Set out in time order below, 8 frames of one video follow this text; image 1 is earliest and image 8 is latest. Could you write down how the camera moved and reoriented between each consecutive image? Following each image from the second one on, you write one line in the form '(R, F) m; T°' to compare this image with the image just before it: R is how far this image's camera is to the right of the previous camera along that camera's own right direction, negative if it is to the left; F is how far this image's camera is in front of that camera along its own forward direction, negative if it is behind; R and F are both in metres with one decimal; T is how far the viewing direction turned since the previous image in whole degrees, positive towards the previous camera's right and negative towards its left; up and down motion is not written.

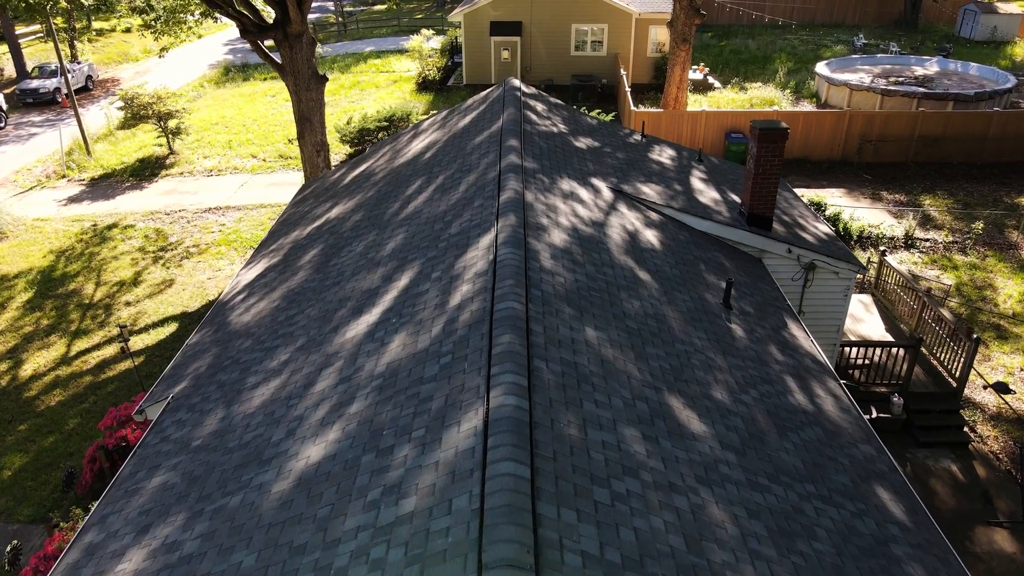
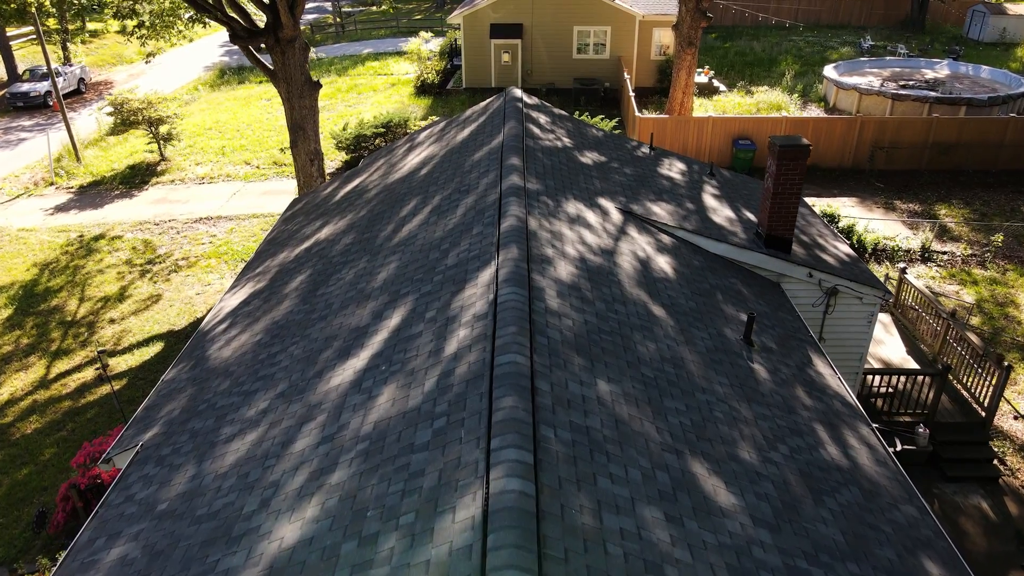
(0.0, +0.7) m; 0°
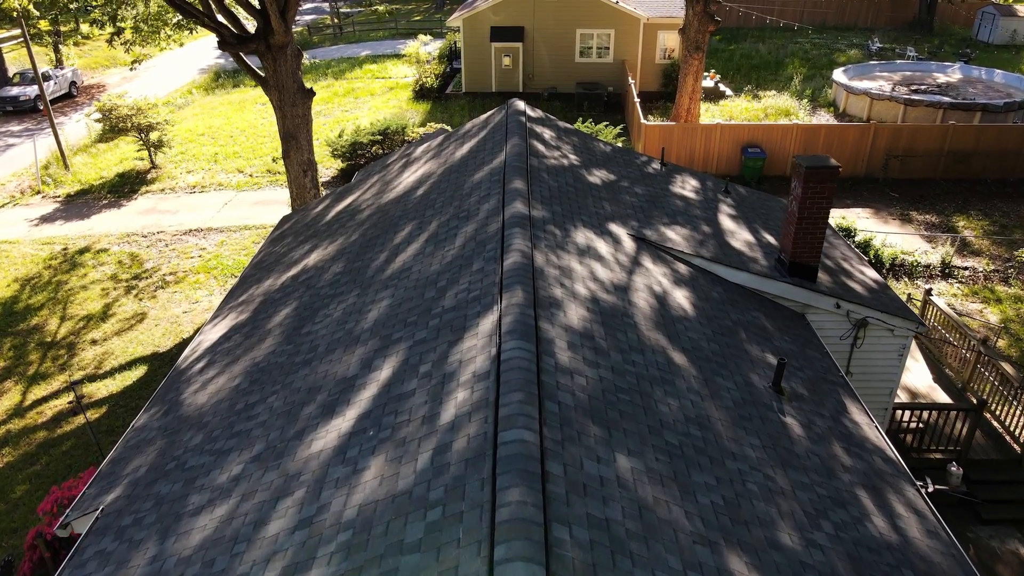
(0.0, +0.8) m; 0°
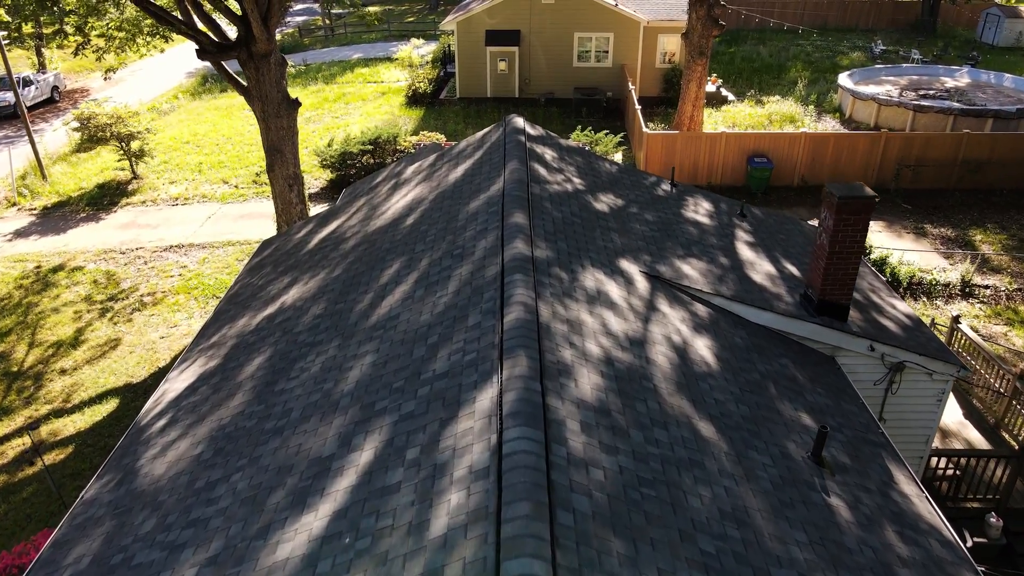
(0.0, +0.9) m; 0°
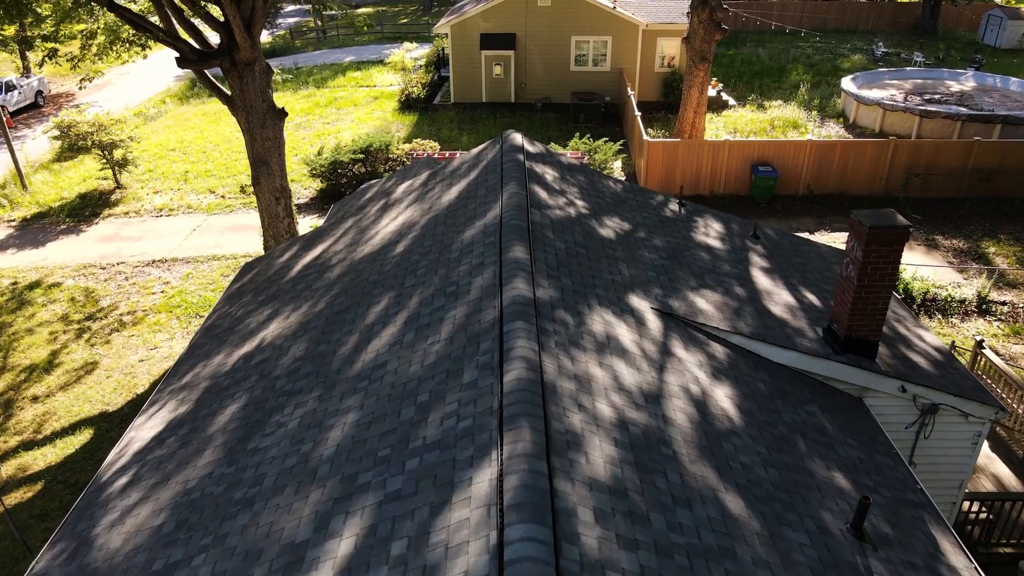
(0.0, +0.7) m; 0°
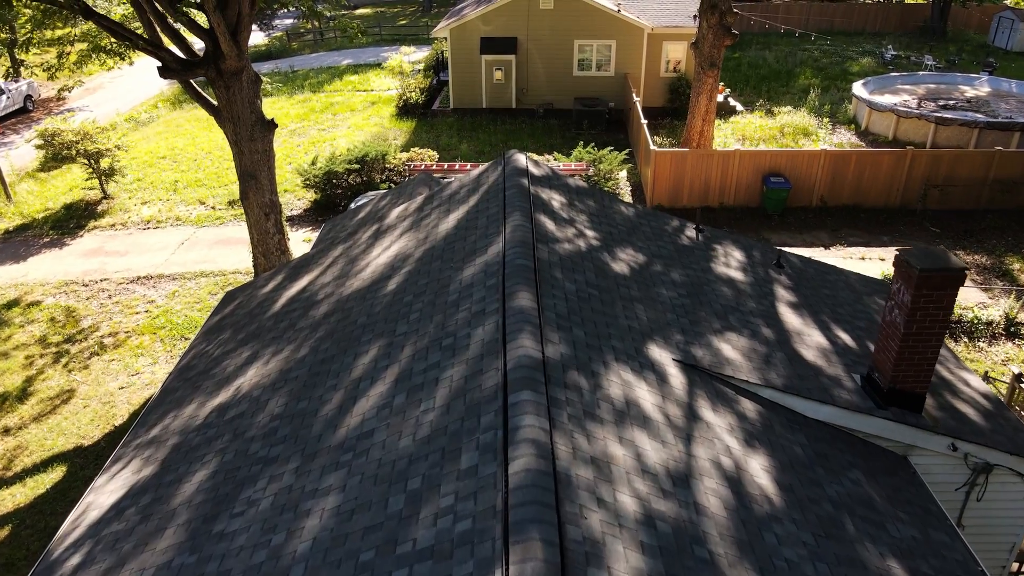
(0.0, +0.8) m; 0°
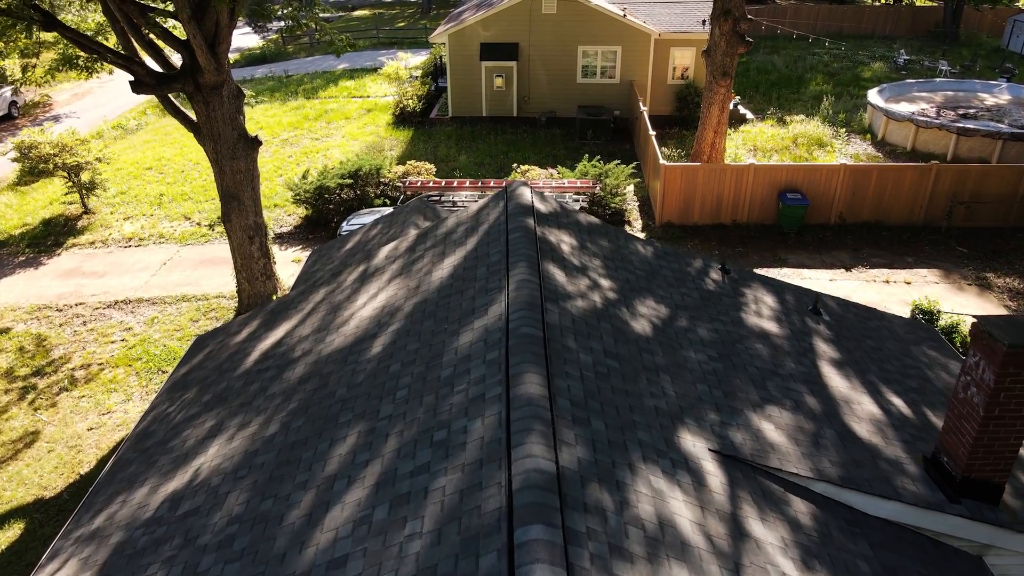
(0.0, +1.1) m; 0°
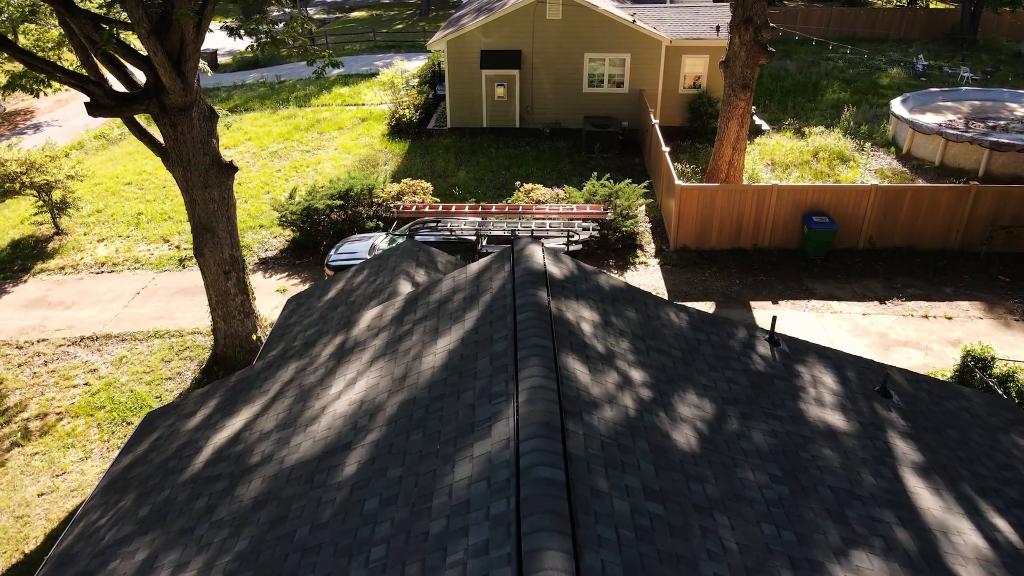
(-0.1, +1.4) m; 0°
